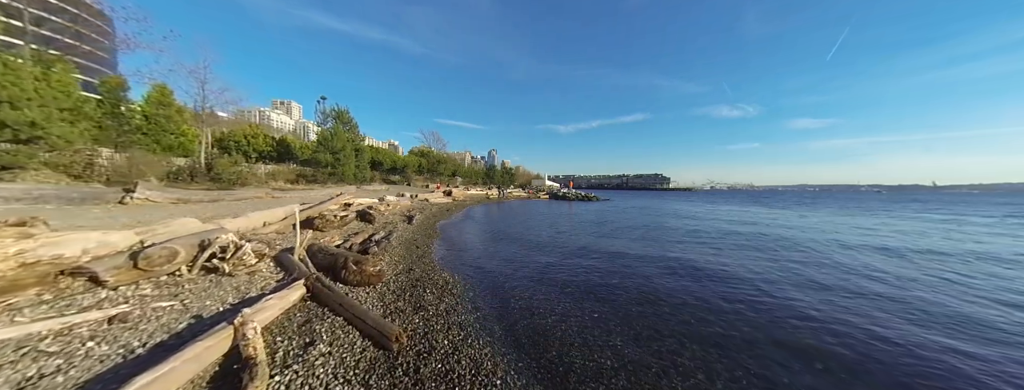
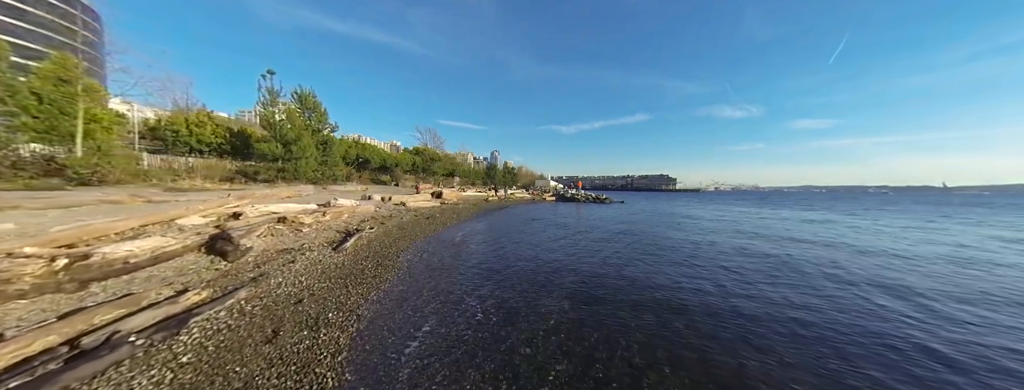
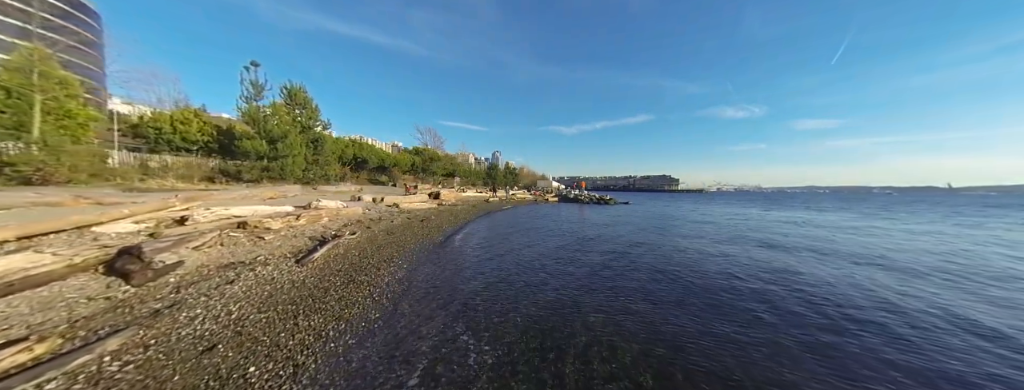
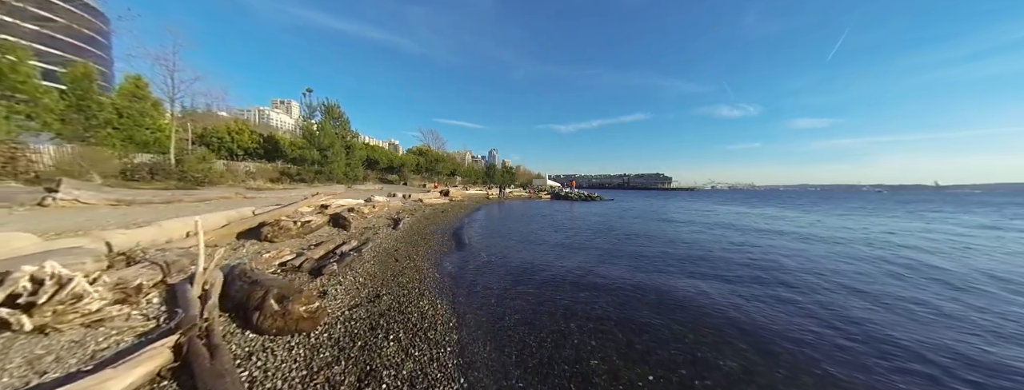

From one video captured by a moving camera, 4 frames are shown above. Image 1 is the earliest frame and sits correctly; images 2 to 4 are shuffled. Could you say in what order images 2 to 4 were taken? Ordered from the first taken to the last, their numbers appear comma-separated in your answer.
4, 2, 3
